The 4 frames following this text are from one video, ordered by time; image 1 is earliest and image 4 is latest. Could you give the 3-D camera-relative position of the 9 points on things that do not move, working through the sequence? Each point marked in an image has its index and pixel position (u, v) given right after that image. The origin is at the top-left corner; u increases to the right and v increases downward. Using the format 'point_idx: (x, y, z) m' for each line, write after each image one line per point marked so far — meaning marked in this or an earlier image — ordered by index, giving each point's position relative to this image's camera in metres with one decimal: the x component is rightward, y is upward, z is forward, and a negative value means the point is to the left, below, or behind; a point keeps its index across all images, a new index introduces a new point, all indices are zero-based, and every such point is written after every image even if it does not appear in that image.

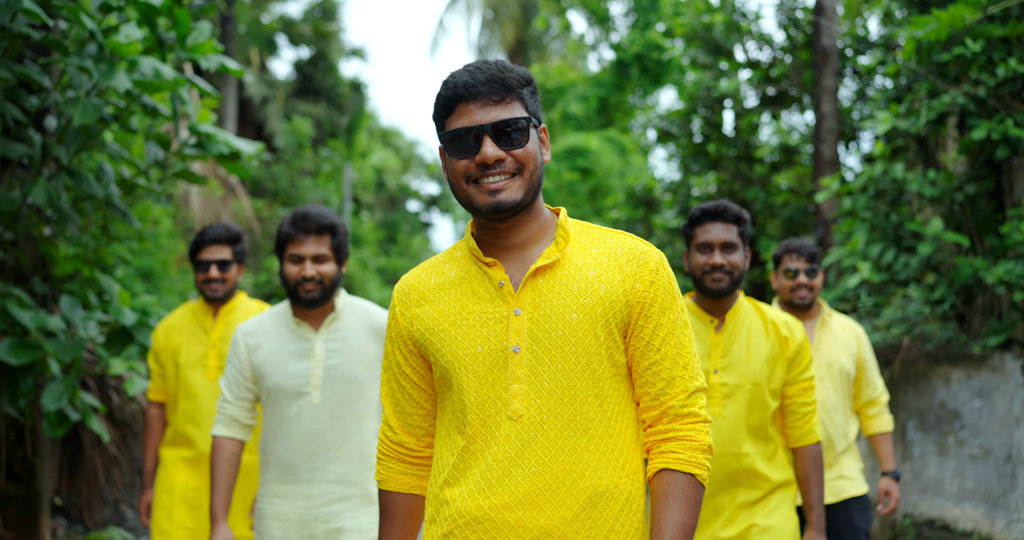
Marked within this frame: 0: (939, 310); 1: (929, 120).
0: (+3.0, -0.3, +6.2) m
1: (+3.2, +1.1, +6.8) m
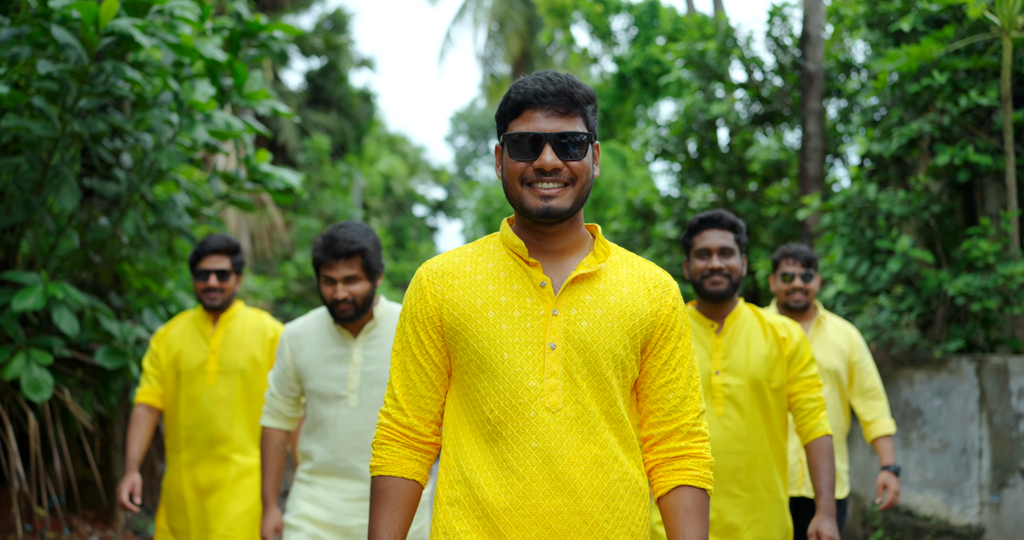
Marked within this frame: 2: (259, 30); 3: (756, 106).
0: (+3.0, -0.4, +6.9) m
1: (+3.3, +1.1, +7.5) m
2: (-1.4, +1.3, +4.9) m
3: (+2.7, +1.9, +10.0) m
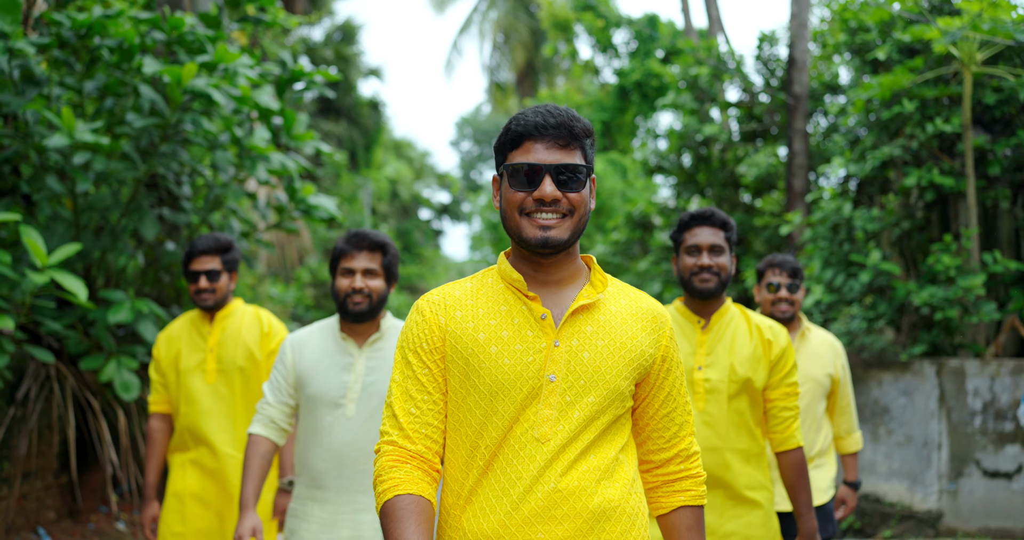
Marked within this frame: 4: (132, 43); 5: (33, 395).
0: (+3.1, -0.5, +7.6) m
1: (+3.3, +1.0, +8.2) m
2: (-1.3, +1.2, +5.7) m
3: (+2.8, +1.8, +10.8) m
4: (-2.1, +1.2, +4.8) m
5: (-2.9, -0.8, +5.5) m
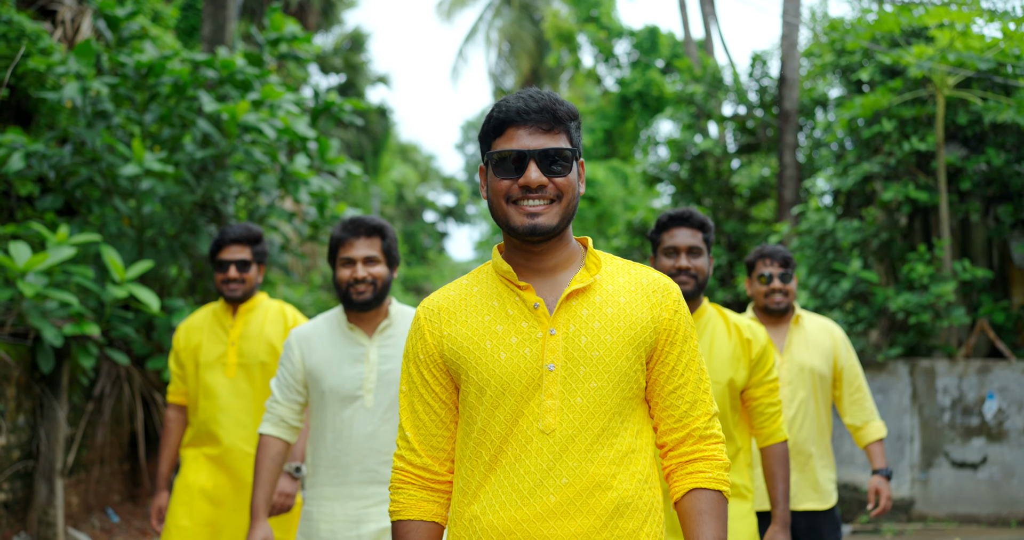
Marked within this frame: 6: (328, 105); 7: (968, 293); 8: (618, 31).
0: (+3.2, -0.5, +8.2) m
1: (+3.4, +0.9, +8.9) m
2: (-1.3, +1.2, +6.3) m
3: (+2.9, +1.7, +11.4) m
4: (-2.0, +1.2, +5.5) m
5: (-2.8, -0.8, +6.1) m
6: (-1.3, +1.2, +6.2) m
7: (+4.3, -0.2, +8.4) m
8: (+1.8, +4.0, +15.1) m
